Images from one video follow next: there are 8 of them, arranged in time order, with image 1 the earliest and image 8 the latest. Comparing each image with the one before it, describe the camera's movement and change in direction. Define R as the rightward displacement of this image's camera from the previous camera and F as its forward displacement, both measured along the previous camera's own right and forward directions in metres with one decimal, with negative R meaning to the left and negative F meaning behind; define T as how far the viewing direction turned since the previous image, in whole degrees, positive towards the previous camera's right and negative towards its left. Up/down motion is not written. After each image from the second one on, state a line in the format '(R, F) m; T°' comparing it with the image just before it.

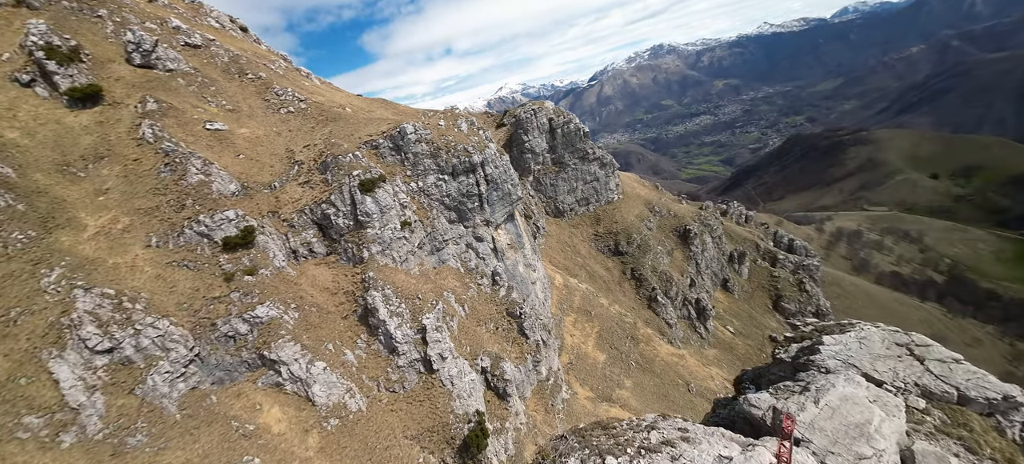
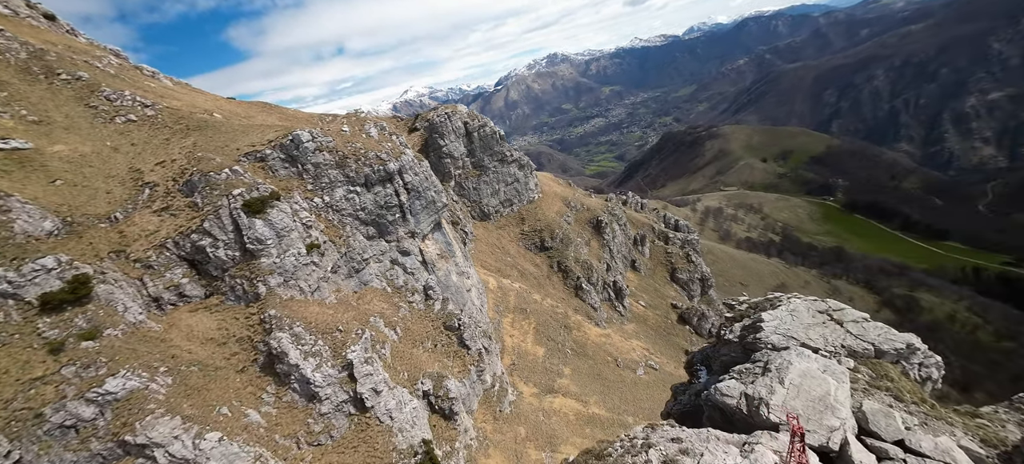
(-0.4, +3.2) m; +12°
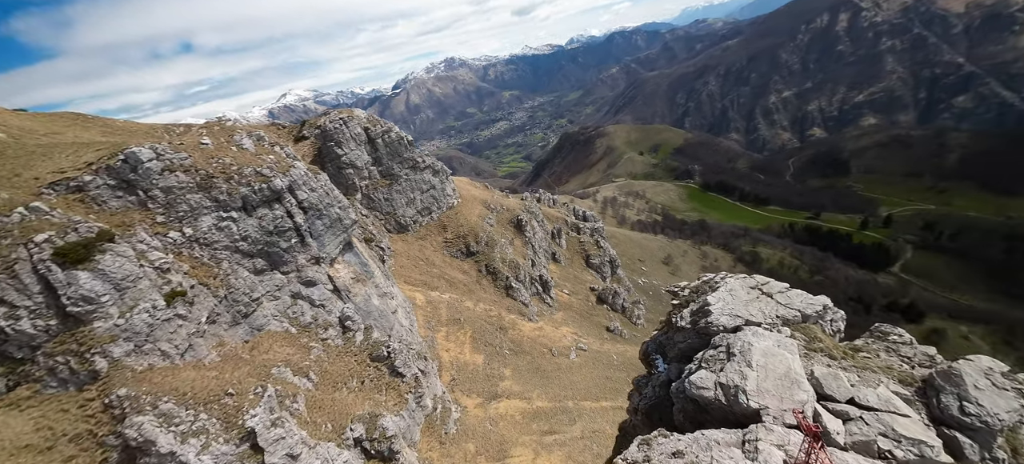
(-0.1, +3.2) m; +12°
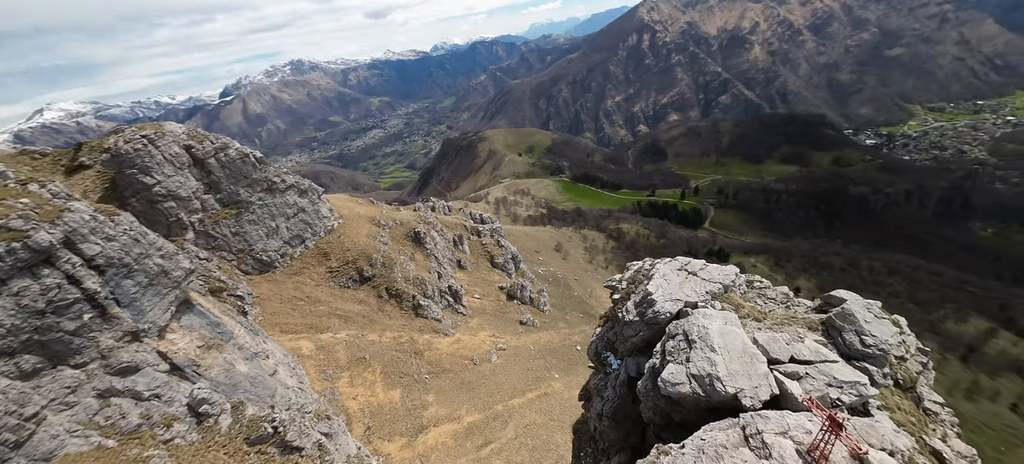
(0.0, +4.2) m; +16°
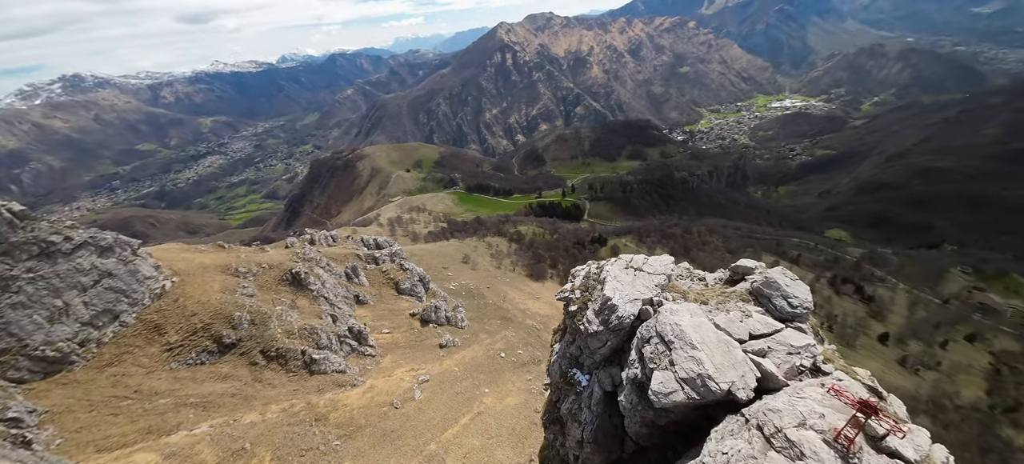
(+0.4, +4.9) m; +15°
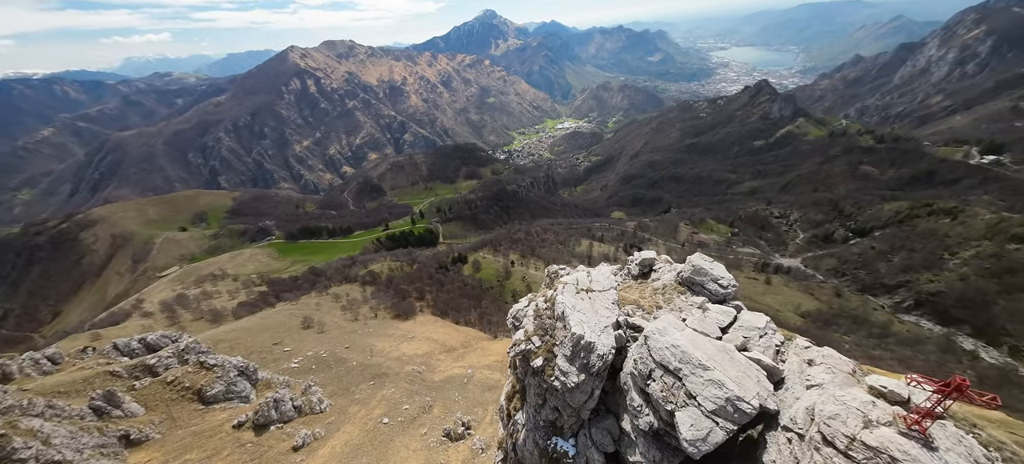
(+1.1, +7.4) m; +22°
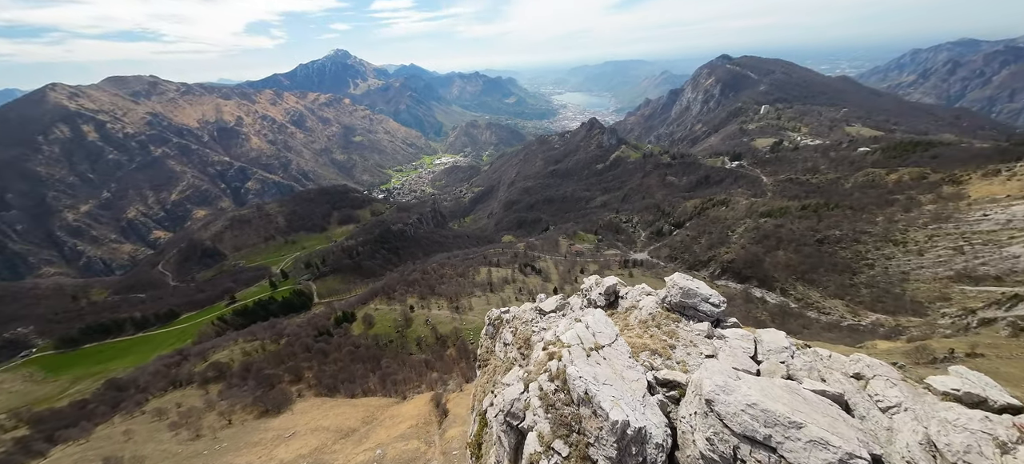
(+0.7, +5.6) m; +17°
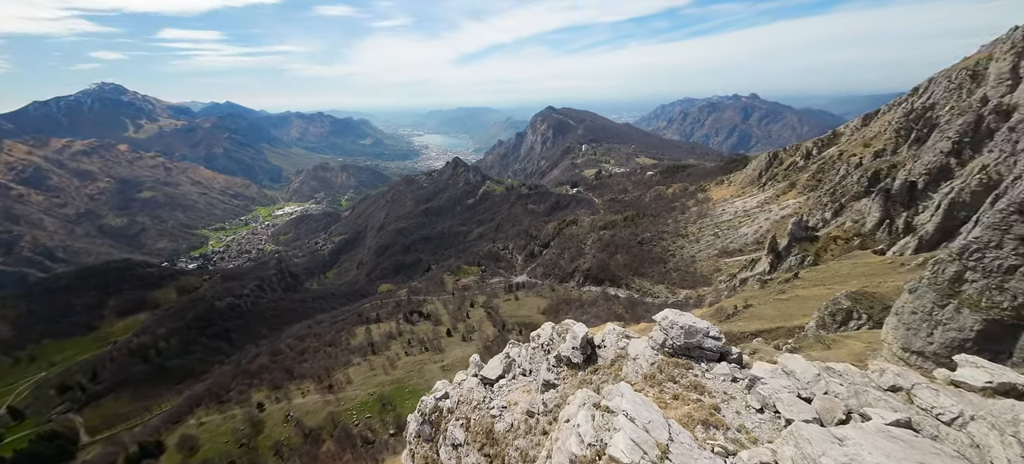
(+1.0, +5.1) m; +19°
